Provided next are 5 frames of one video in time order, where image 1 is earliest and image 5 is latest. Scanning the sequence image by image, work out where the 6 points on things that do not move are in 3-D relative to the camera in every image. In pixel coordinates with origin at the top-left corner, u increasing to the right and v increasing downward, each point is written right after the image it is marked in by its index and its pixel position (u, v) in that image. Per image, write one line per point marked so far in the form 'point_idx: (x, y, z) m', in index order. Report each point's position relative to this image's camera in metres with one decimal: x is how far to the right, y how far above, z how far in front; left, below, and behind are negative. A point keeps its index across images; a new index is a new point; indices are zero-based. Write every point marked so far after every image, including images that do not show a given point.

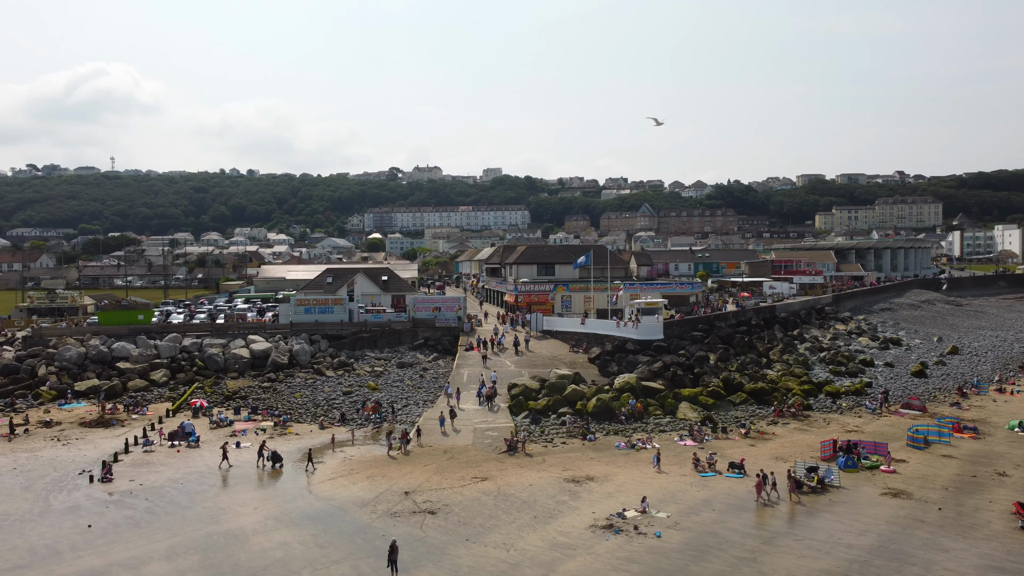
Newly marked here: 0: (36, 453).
0: (-11.8, -4.1, +20.0) m
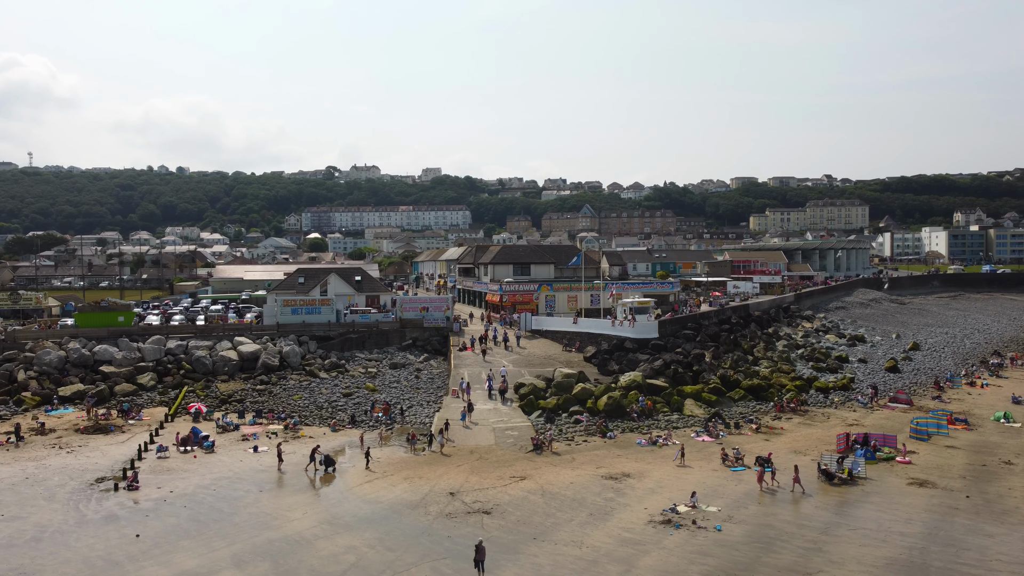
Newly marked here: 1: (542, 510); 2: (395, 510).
0: (-11.1, -4.1, +19.0) m
1: (+0.6, -4.3, +15.5) m
2: (-2.3, -4.3, +15.5) m
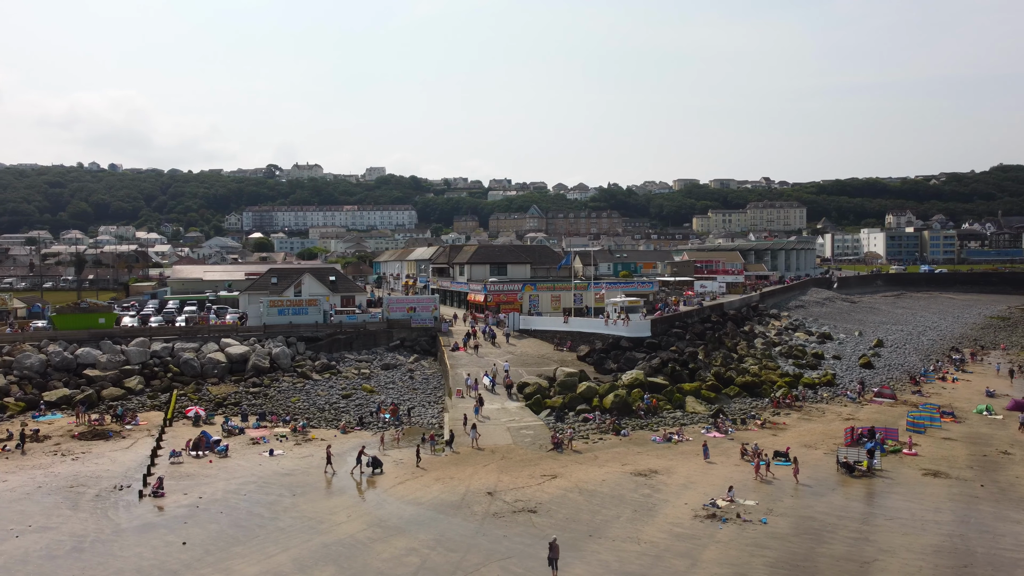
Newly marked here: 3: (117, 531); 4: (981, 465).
0: (-10.5, -4.1, +18.2) m
1: (+1.4, -4.3, +15.6) m
2: (-1.4, -4.3, +15.4) m
3: (-7.0, -4.3, +14.3) m
4: (+11.2, -4.2, +19.2) m
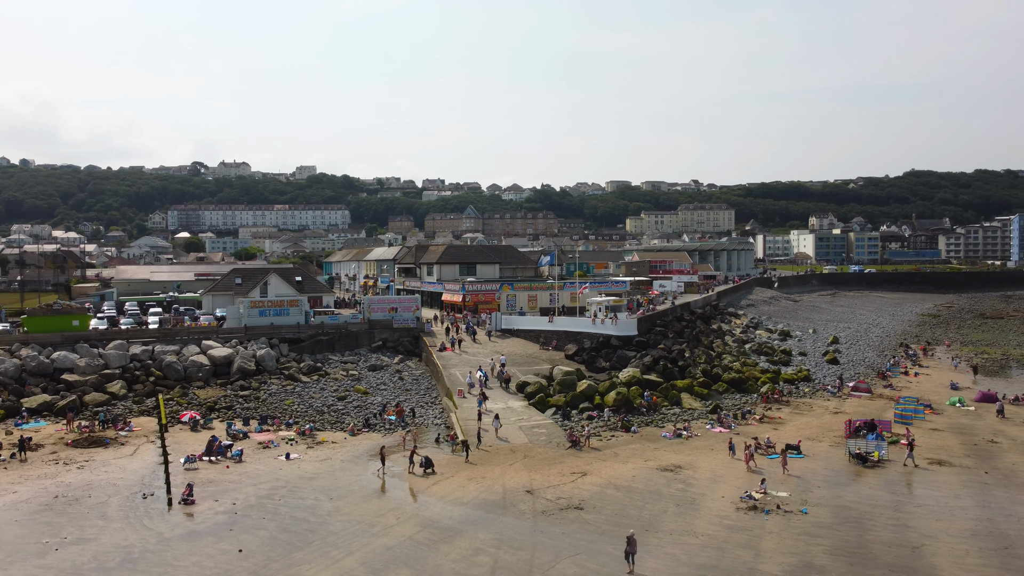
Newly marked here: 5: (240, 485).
0: (-9.8, -4.1, +17.4) m
1: (+2.3, -4.2, +15.8) m
2: (-0.5, -4.2, +15.4) m
3: (-6.0, -4.3, +13.7) m
4: (+11.7, -4.2, +20.3) m
5: (-5.8, -4.2, +17.0) m
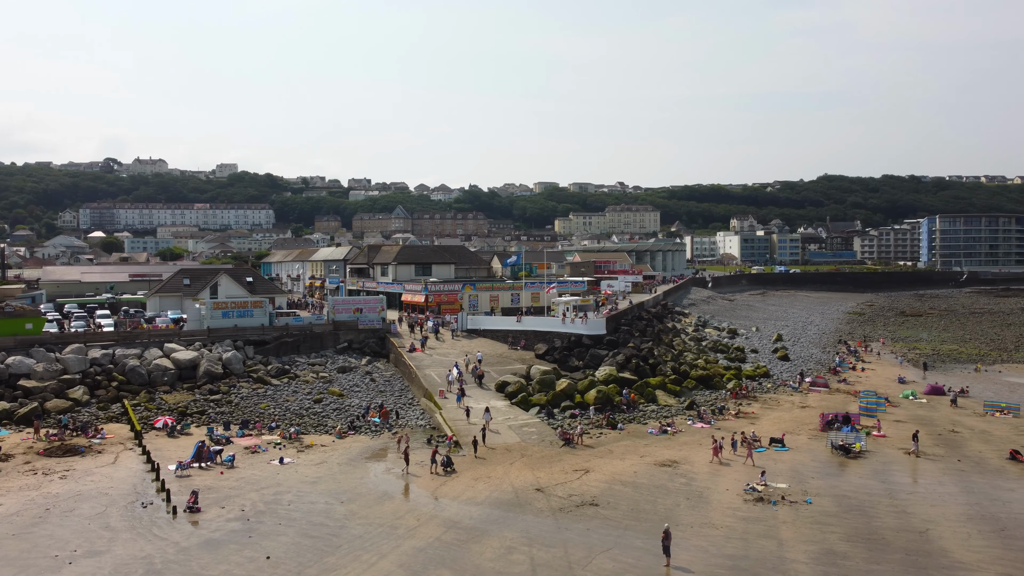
0: (-9.6, -4.1, +16.5) m
1: (+2.6, -4.2, +16.1) m
2: (-0.2, -4.2, +15.4) m
3: (-5.5, -4.3, +13.2) m
4: (+11.5, -4.1, +21.4) m
5: (-5.6, -4.2, +16.5) m
